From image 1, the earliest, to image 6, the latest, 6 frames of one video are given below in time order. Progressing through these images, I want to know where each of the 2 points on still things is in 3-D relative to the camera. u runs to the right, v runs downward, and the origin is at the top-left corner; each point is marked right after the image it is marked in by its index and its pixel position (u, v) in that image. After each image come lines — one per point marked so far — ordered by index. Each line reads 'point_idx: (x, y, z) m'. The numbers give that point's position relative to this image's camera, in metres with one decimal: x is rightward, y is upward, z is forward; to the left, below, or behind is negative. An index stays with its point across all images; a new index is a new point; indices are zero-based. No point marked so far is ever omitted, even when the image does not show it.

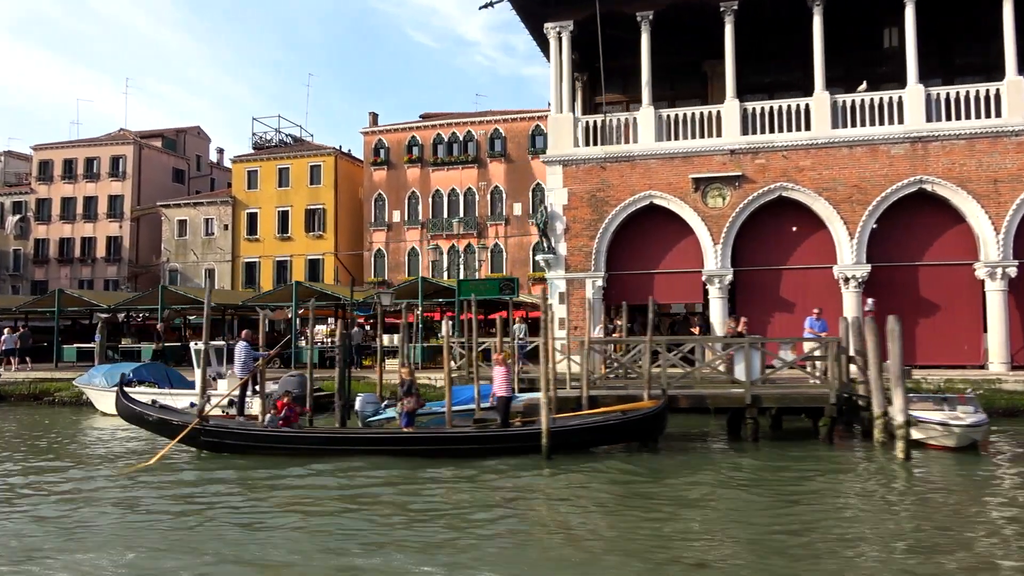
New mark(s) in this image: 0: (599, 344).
0: (+1.6, -1.0, +13.0) m
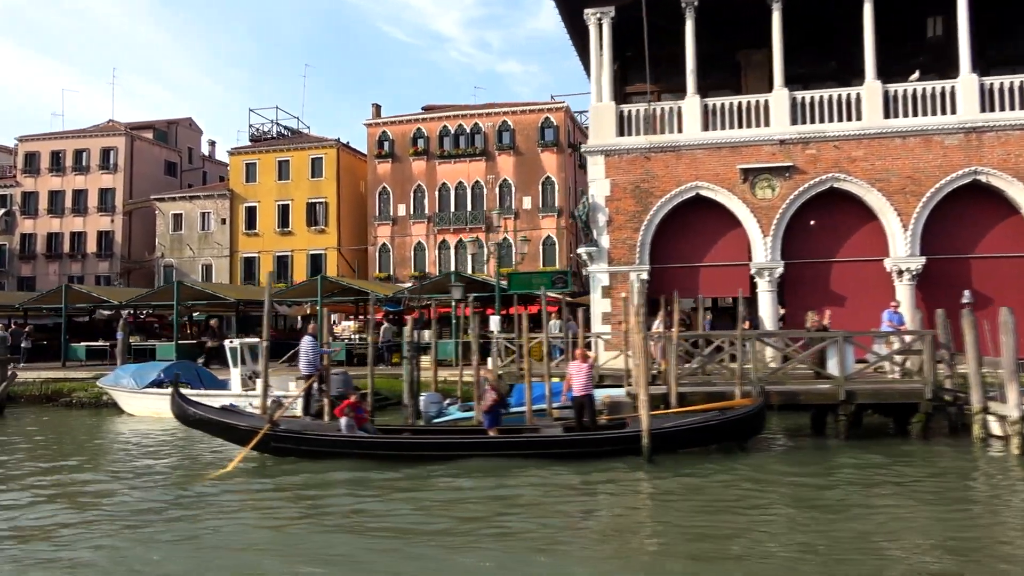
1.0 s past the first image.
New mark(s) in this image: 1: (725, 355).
0: (+2.9, -0.9, +12.4) m
1: (+3.6, -1.1, +12.5) m
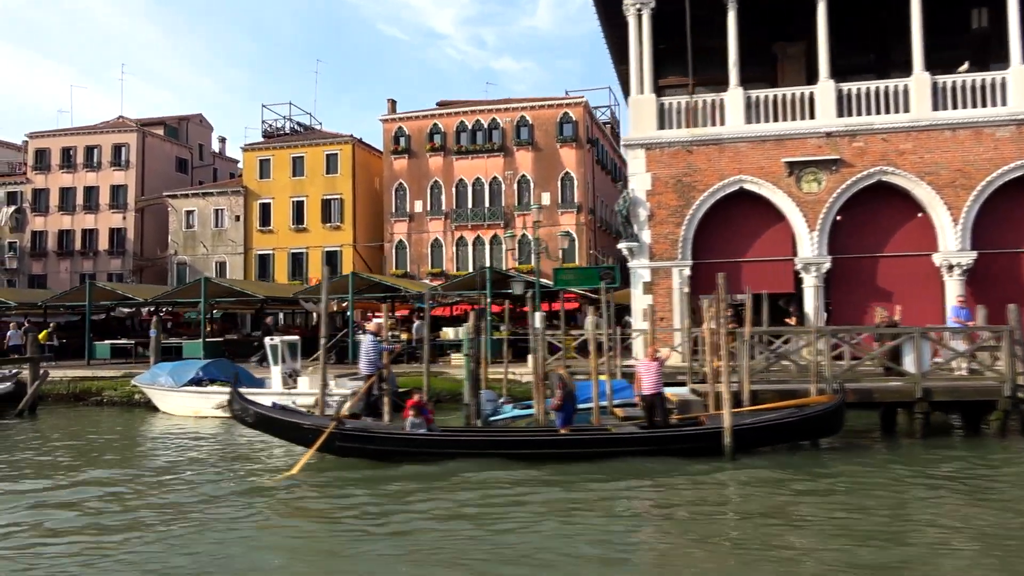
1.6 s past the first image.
0: (+3.9, -0.8, +12.1) m
1: (+4.6, -1.0, +12.2) m
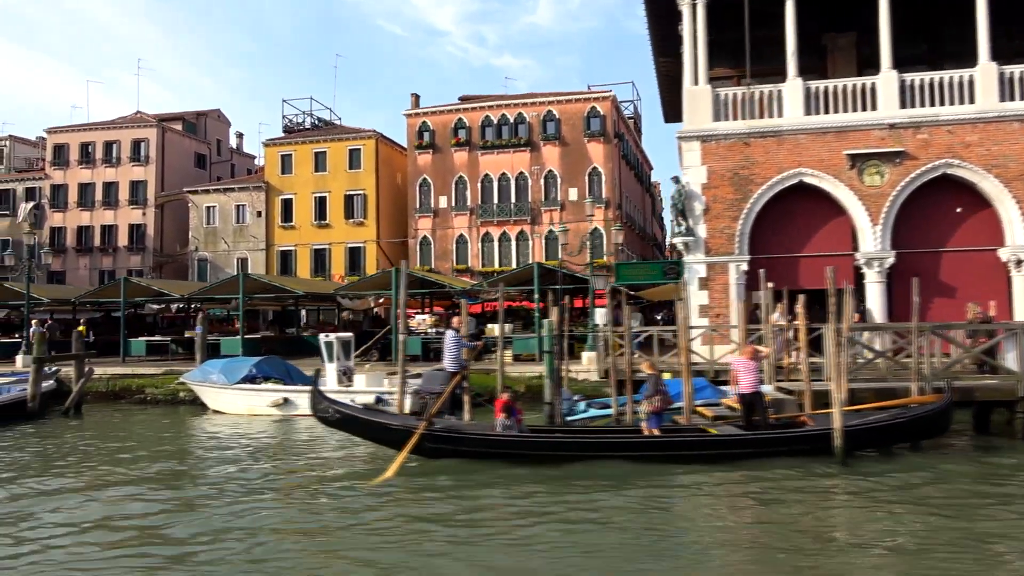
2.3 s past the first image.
0: (+5.2, -0.7, +11.7) m
1: (+5.9, -0.9, +11.8) m
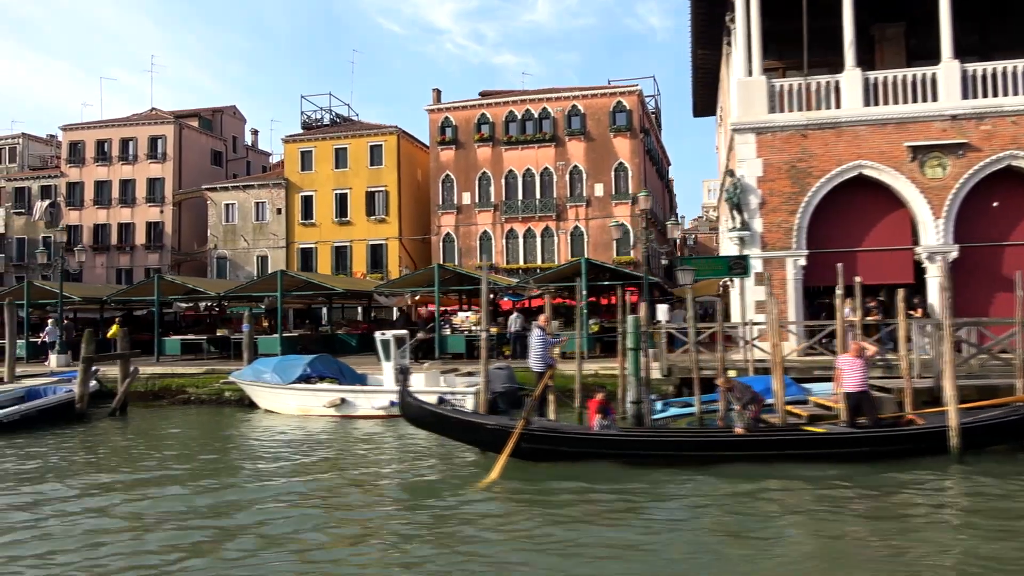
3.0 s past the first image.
0: (+6.5, -0.6, +11.3) m
1: (+7.2, -0.9, +11.4) m
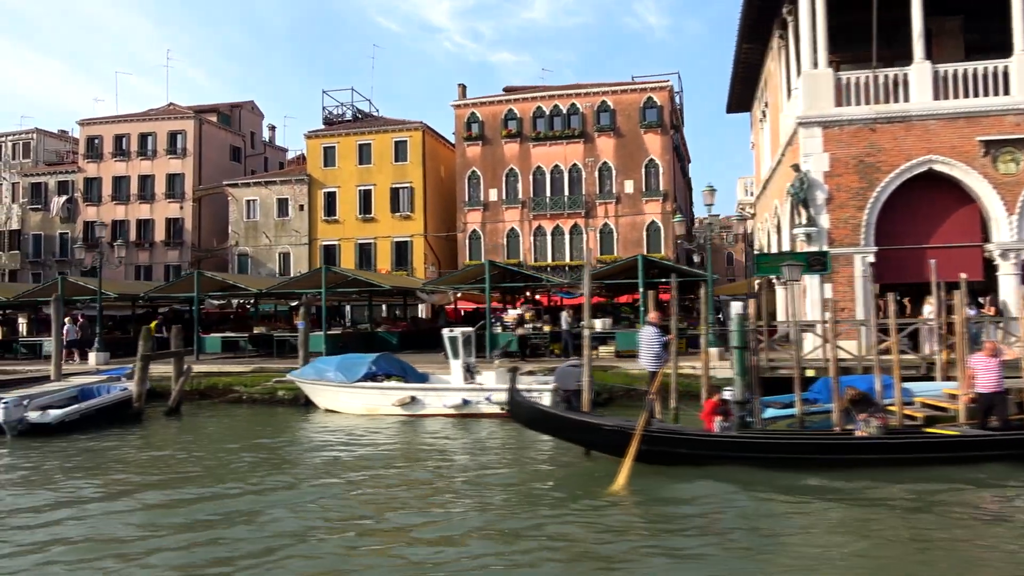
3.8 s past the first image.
0: (+8.0, -0.6, +10.9) m
1: (+8.7, -0.8, +11.0) m
